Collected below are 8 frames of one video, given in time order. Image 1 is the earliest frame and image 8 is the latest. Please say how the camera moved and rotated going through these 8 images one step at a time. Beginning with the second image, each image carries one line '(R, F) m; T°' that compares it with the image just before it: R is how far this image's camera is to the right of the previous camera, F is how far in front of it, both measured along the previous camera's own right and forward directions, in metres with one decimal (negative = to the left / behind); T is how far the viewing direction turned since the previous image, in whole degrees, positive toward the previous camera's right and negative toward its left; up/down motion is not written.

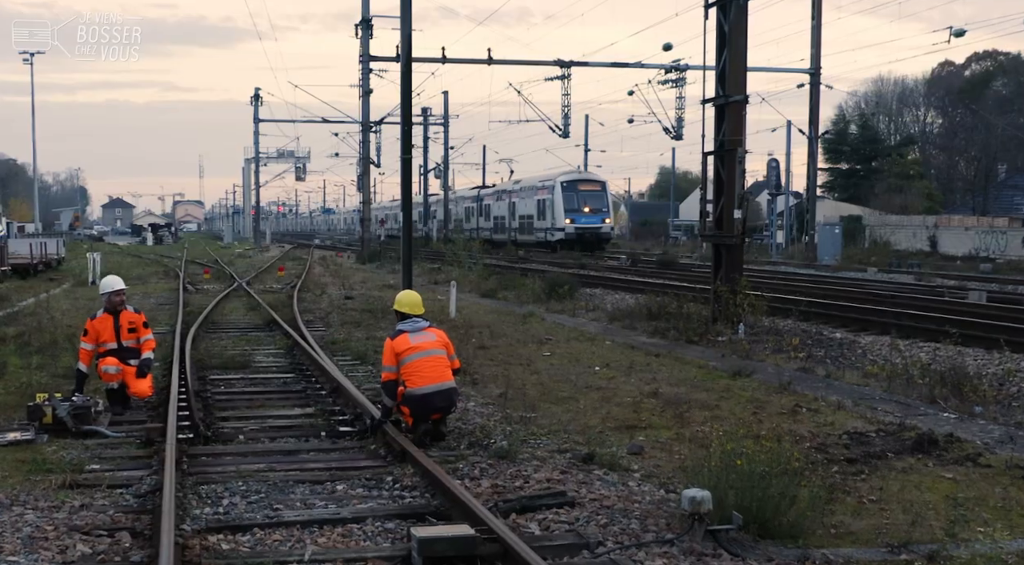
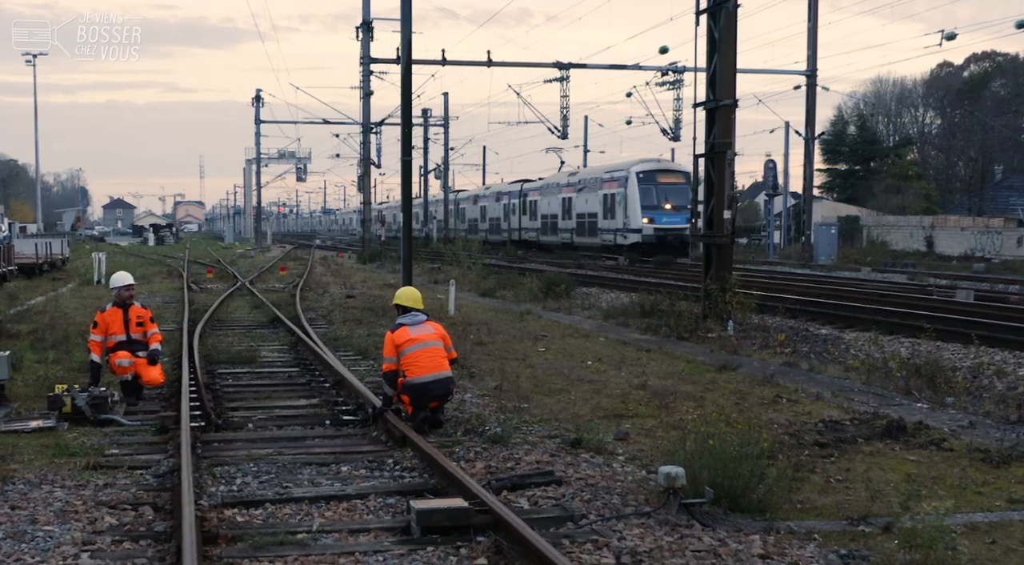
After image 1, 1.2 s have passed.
(+0.1, -0.6) m; 0°
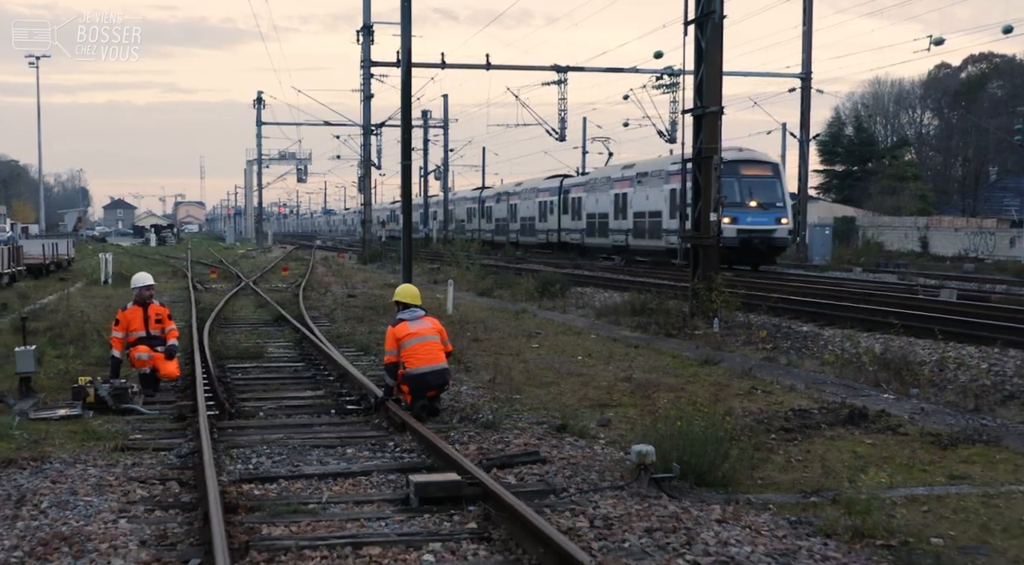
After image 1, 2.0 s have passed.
(+0.1, -0.8) m; 0°
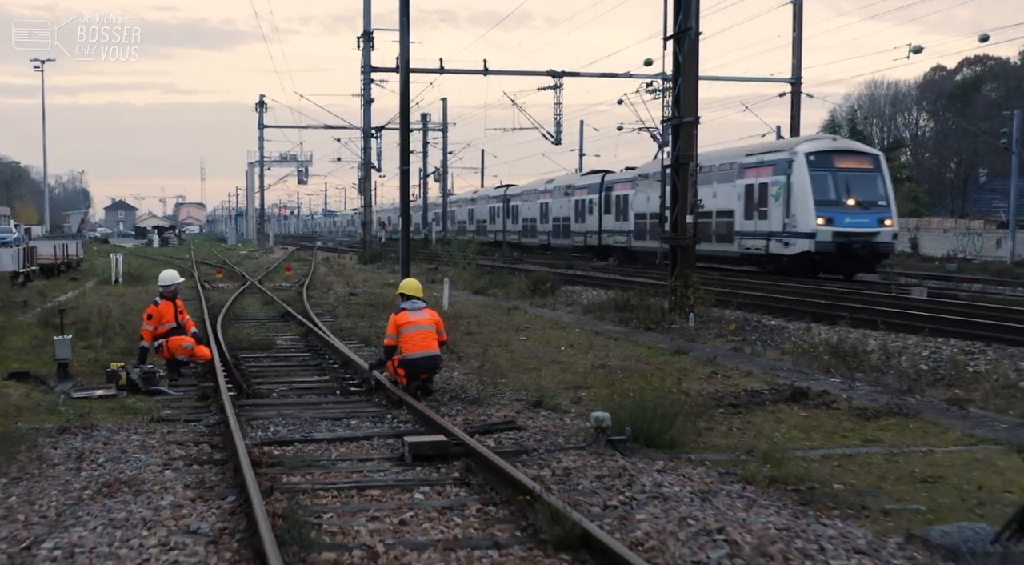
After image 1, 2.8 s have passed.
(+0.2, -1.5) m; 0°
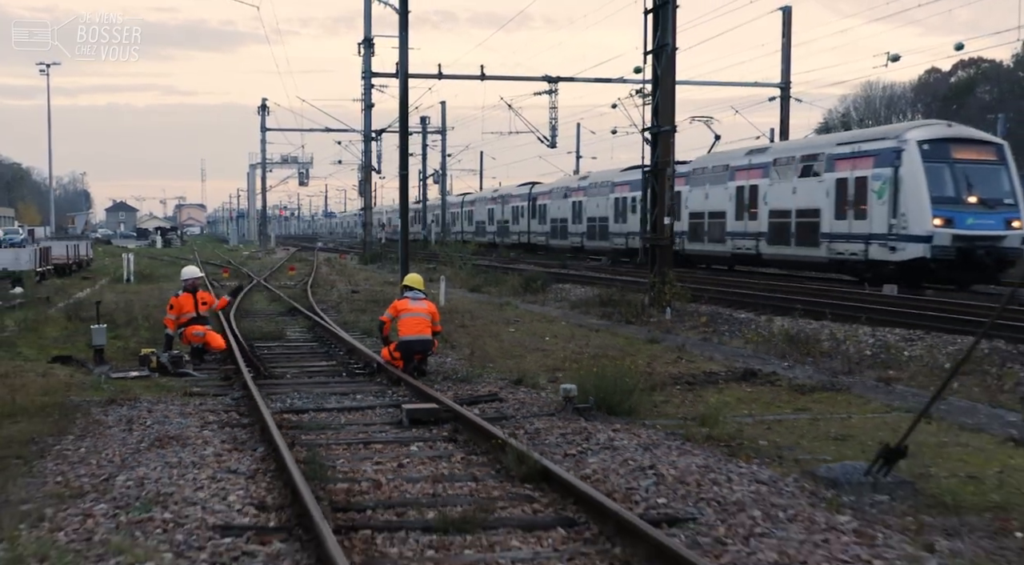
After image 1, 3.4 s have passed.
(+0.2, -1.7) m; 0°
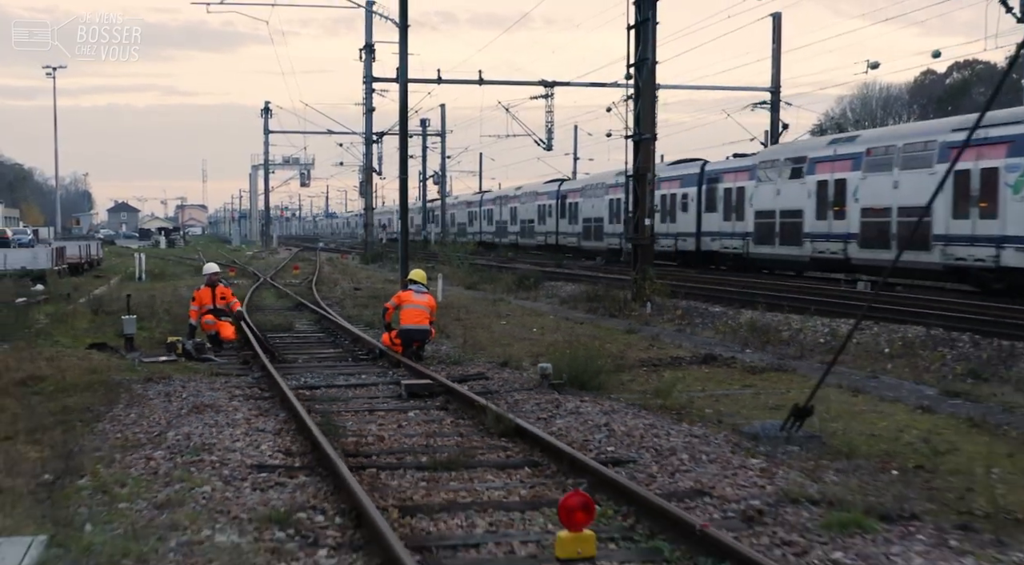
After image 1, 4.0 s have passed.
(+0.2, -1.7) m; 0°
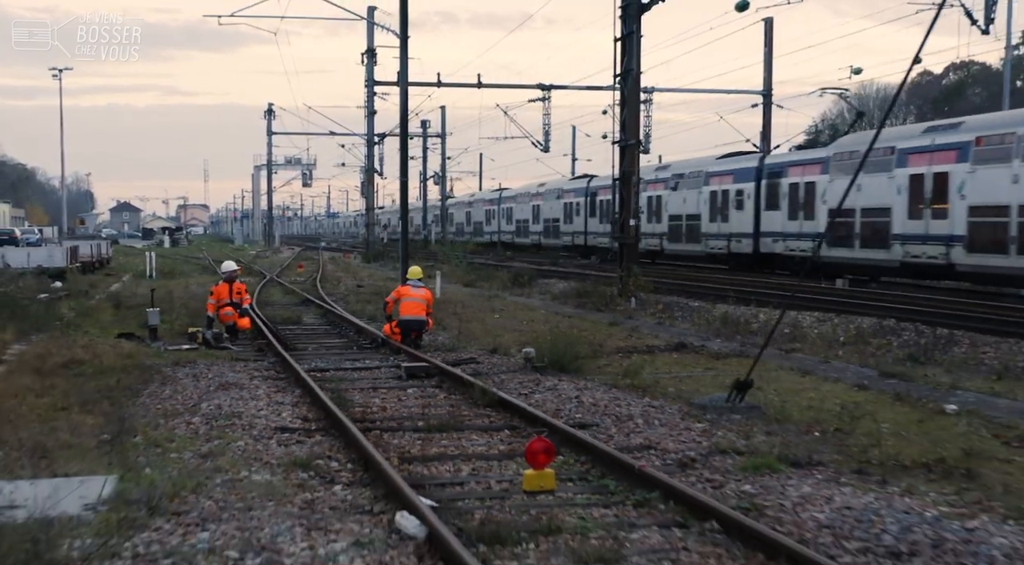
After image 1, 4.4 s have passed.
(+0.2, -1.6) m; 0°
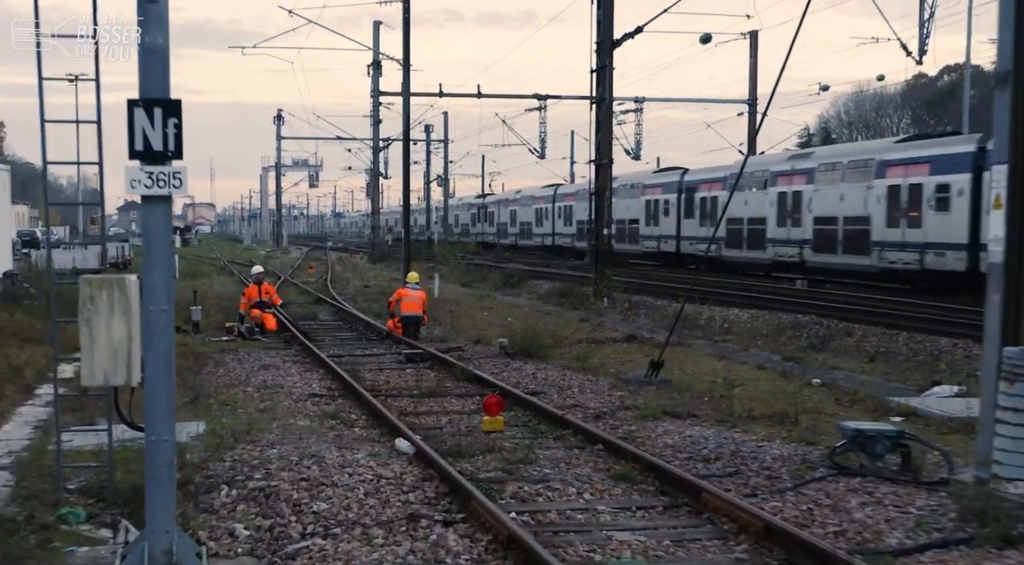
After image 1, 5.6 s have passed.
(+0.4, -3.7) m; 0°
